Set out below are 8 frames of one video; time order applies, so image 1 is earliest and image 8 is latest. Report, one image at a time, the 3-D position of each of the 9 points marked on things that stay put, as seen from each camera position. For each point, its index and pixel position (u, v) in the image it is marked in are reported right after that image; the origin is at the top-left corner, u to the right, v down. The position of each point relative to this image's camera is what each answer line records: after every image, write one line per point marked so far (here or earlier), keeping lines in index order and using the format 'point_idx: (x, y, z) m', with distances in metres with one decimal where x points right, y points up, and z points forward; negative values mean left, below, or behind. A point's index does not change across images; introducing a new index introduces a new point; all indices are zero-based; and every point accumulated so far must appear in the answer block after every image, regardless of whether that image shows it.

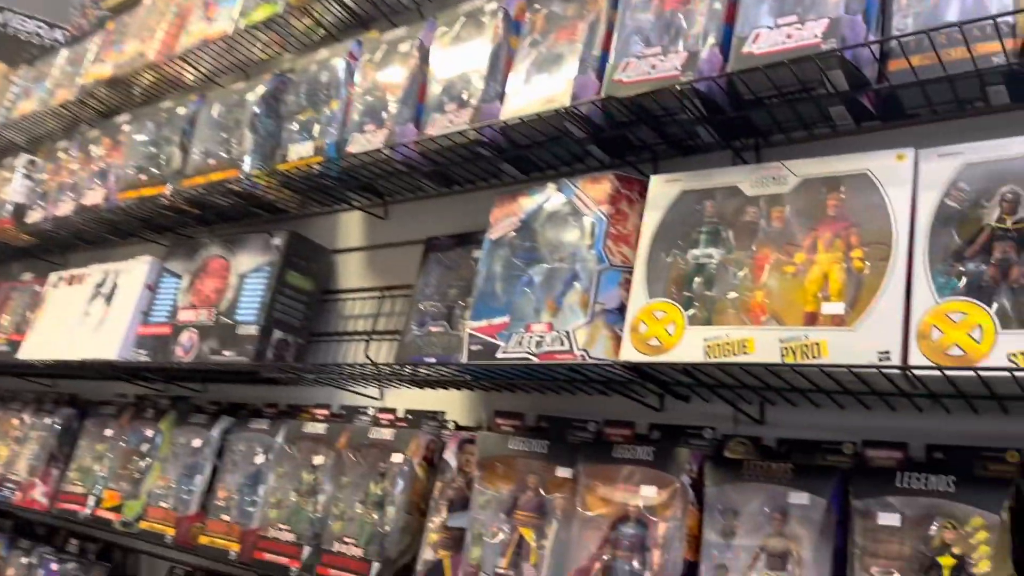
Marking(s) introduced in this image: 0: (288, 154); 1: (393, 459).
0: (-0.4, +0.3, +1.6) m
1: (-0.2, -0.3, +1.4) m
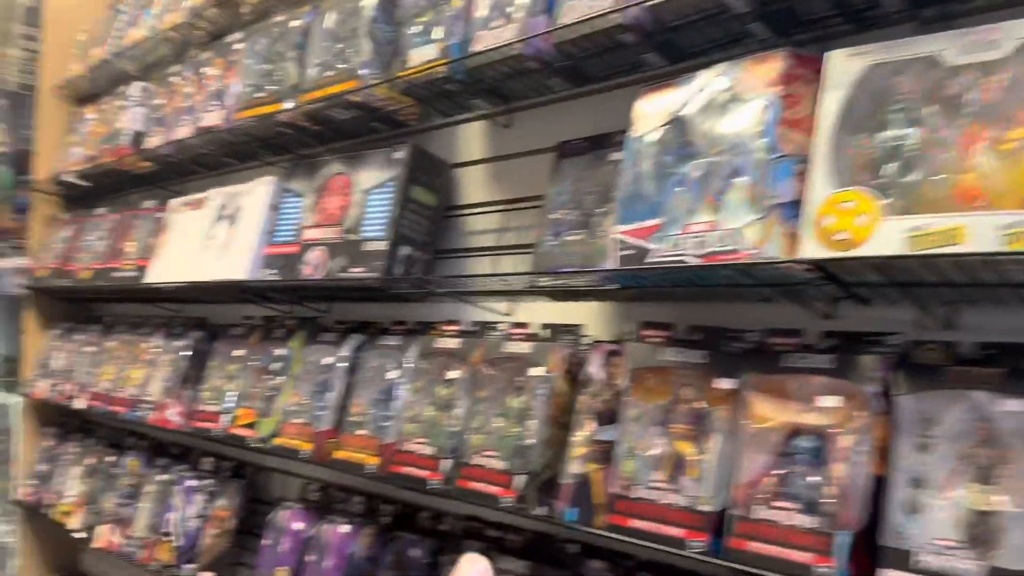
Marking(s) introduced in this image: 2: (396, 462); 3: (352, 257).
0: (-0.2, +0.4, +1.5) m
1: (0.0, -0.1, +1.3) m
2: (-0.2, -0.3, +1.4) m
3: (-0.3, +0.1, +1.6) m
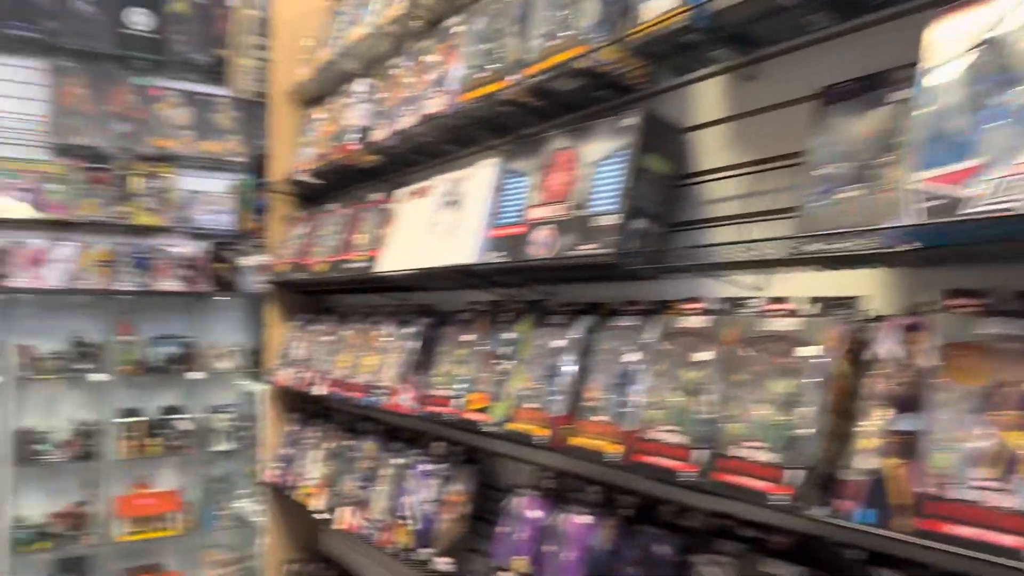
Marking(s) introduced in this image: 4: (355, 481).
0: (+0.2, +0.5, +1.4) m
1: (+0.4, -0.1, +1.2) m
2: (+0.2, -0.3, +1.3) m
3: (+0.1, +0.1, +1.5) m
4: (-0.5, -0.6, +2.4) m
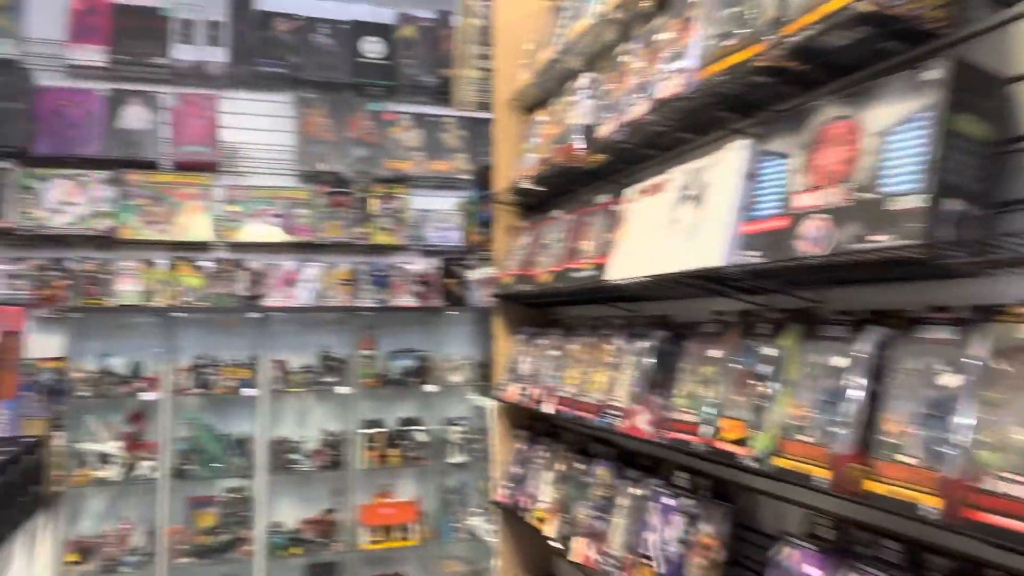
0: (+0.6, +0.5, +1.0) m
1: (+0.7, -0.1, +0.8) m
2: (+0.6, -0.3, +1.0) m
3: (+0.5, +0.1, +1.2) m
4: (+0.2, -0.6, +2.2) m
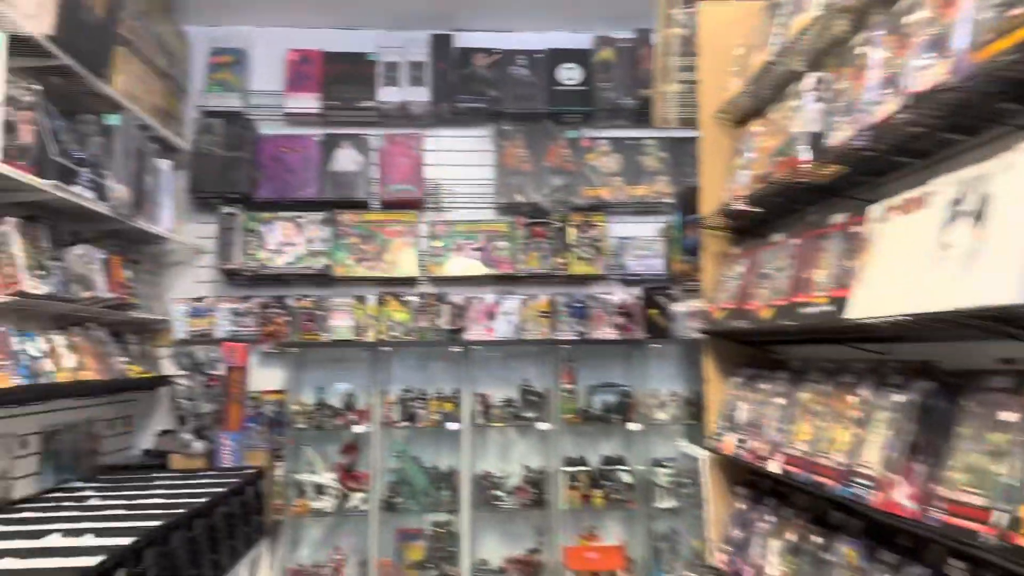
0: (+0.7, +0.4, +0.6) m
1: (+0.8, -0.1, +0.3) m
2: (+0.8, -0.3, +0.6) m
3: (+0.8, 0.0, +0.8) m
4: (+0.7, -0.7, +1.8) m
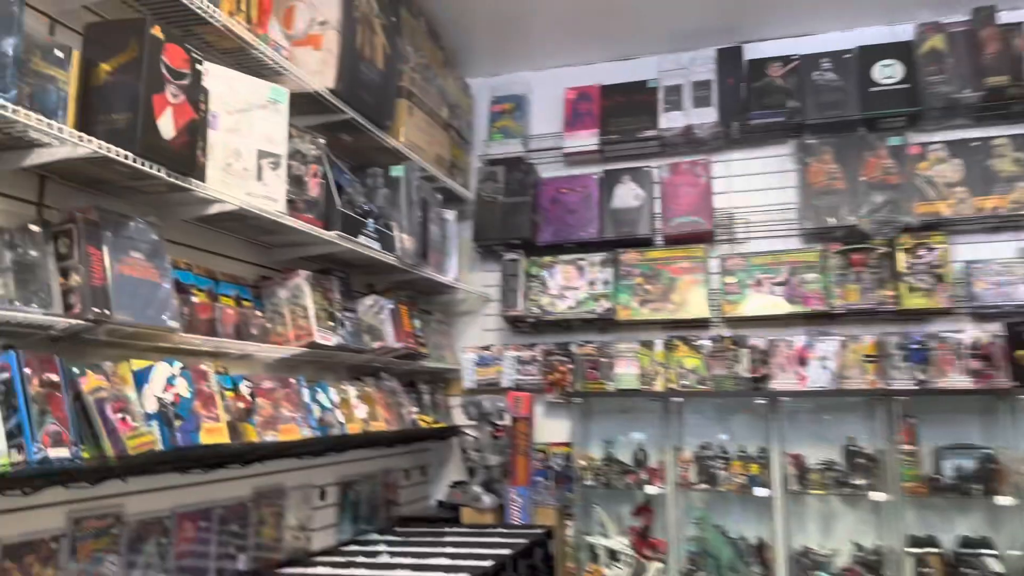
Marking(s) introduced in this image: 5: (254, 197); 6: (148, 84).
0: (+0.8, +0.5, 0.0) m
1: (+0.8, -0.1, -0.4) m
2: (+0.8, -0.3, -0.1) m
3: (+0.9, +0.1, +0.1) m
4: (+1.2, -0.7, +1.0) m
5: (-0.7, +0.3, +2.4) m
6: (-0.8, +0.5, +1.9) m
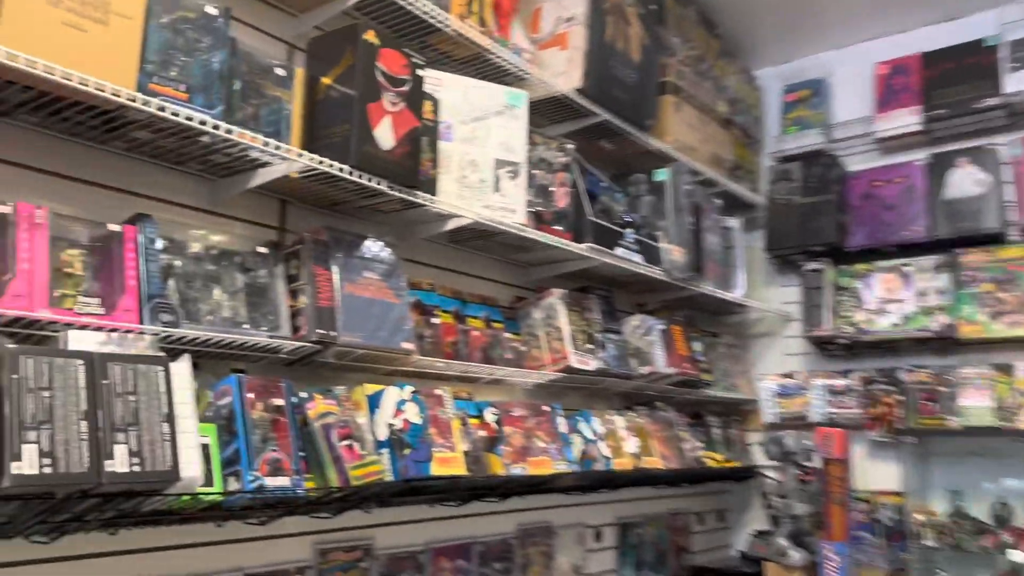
0: (+0.5, +0.5, -0.6) m
1: (+0.4, 0.0, -1.0) m
2: (+0.5, -0.2, -0.8) m
3: (+0.6, +0.2, -0.6) m
4: (+1.3, -0.6, +0.1) m
5: (-0.1, +0.2, +2.2) m
6: (-0.3, +0.4, +1.8) m
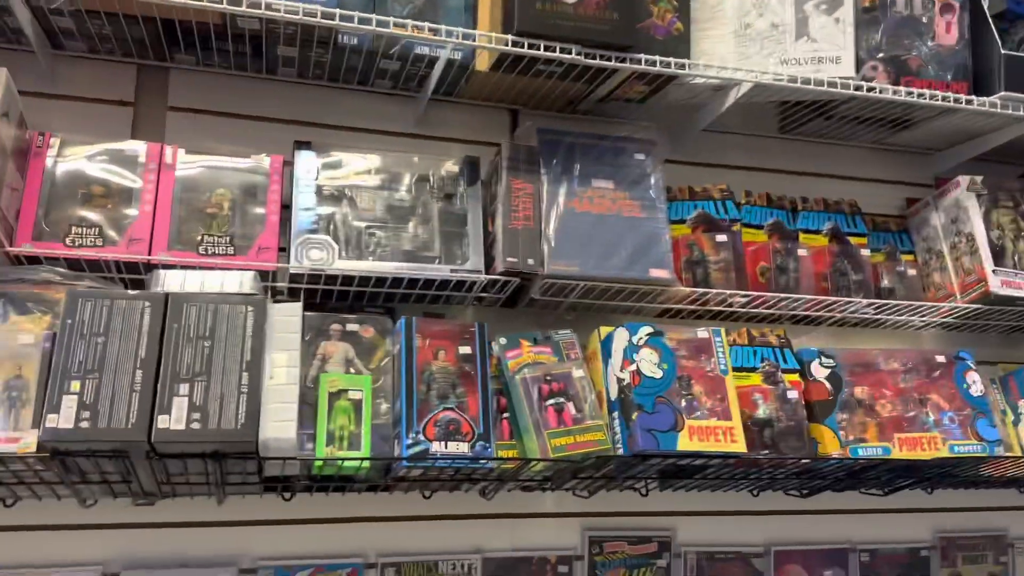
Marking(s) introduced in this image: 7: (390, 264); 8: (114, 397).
0: (-0.8, +0.6, -1.1) m
1: (-1.0, +0.1, -1.3) m
2: (-0.8, -0.1, -1.2) m
3: (-0.6, +0.2, -1.1) m
4: (+0.4, -0.4, -1.0) m
5: (+0.5, +0.4, +1.5) m
6: (0.0, +0.6, +1.3) m
7: (-0.2, 0.0, +1.4) m
8: (-0.5, -0.1, +1.0) m
